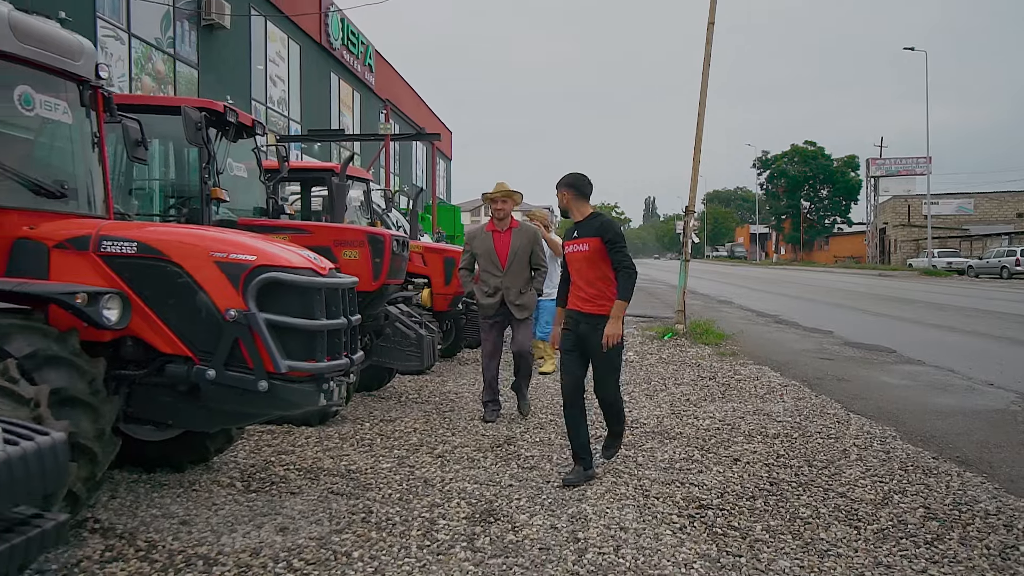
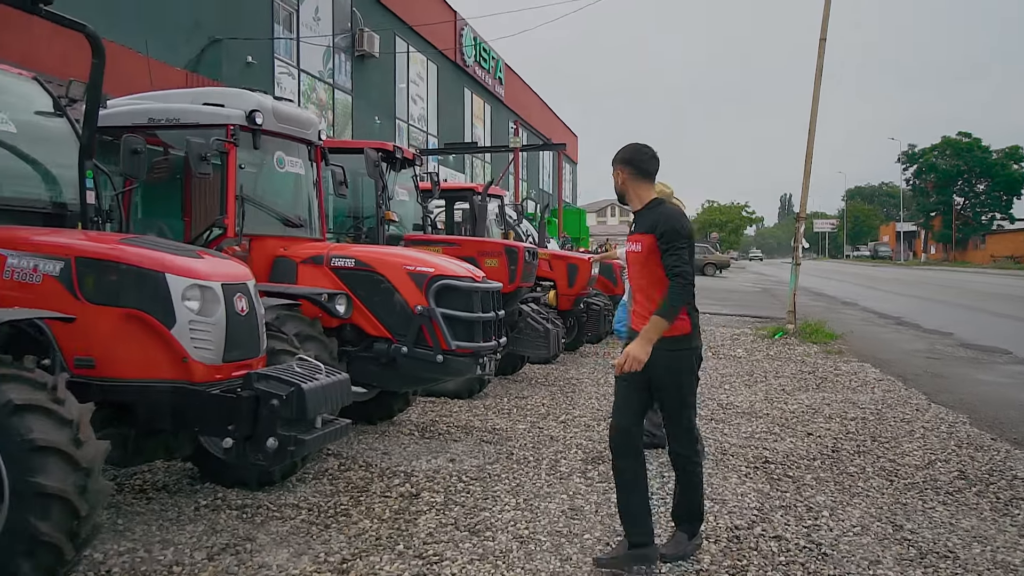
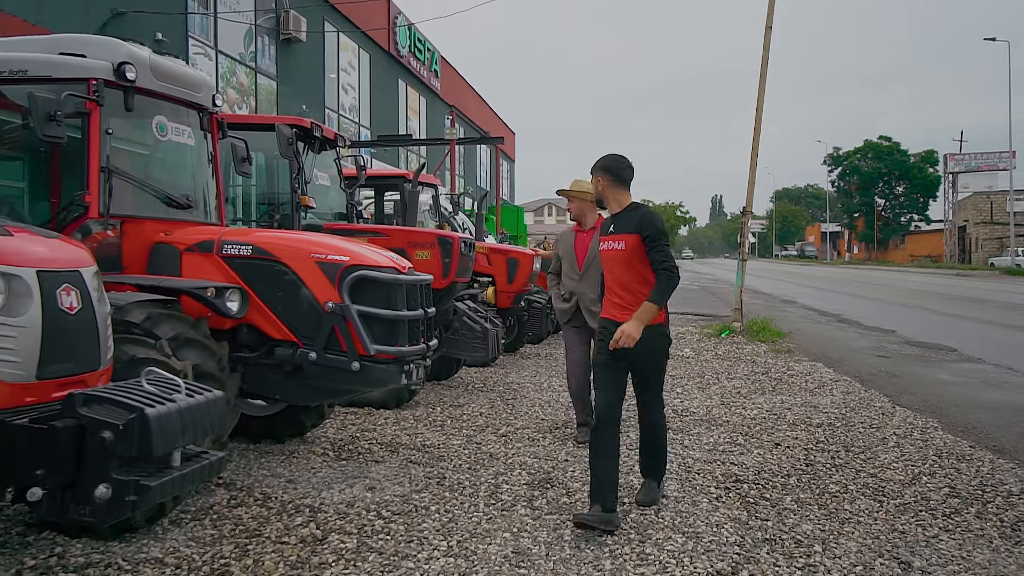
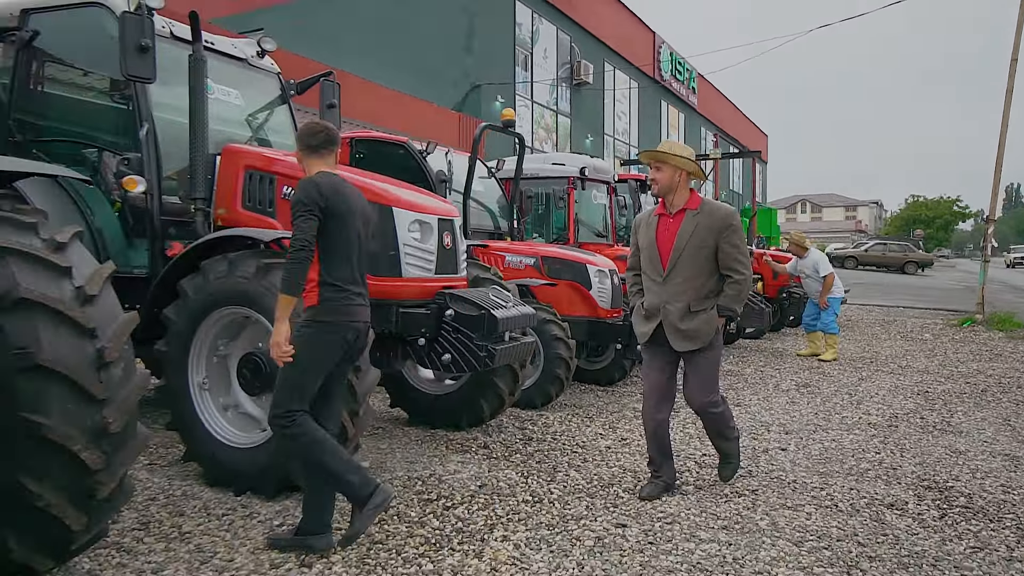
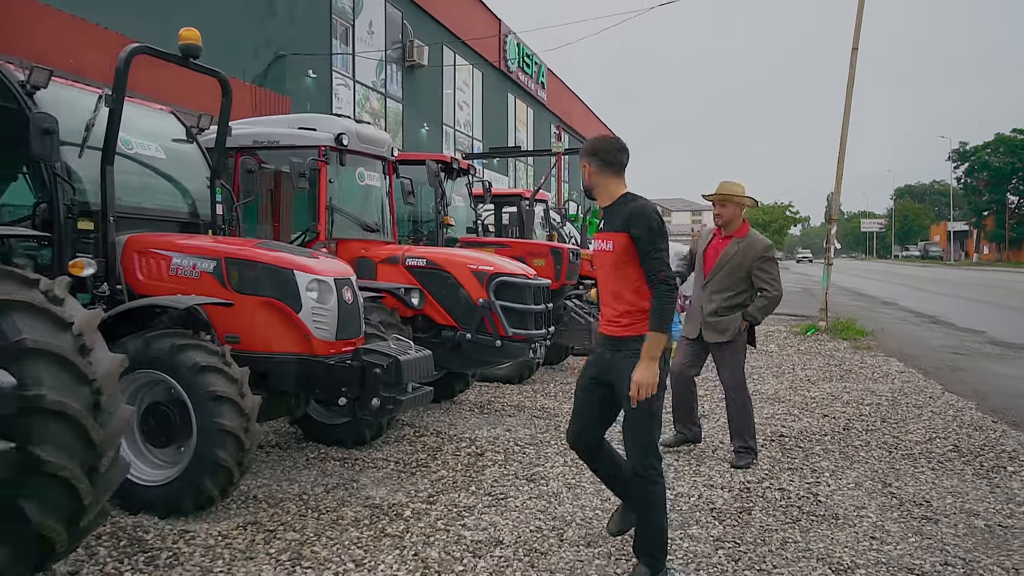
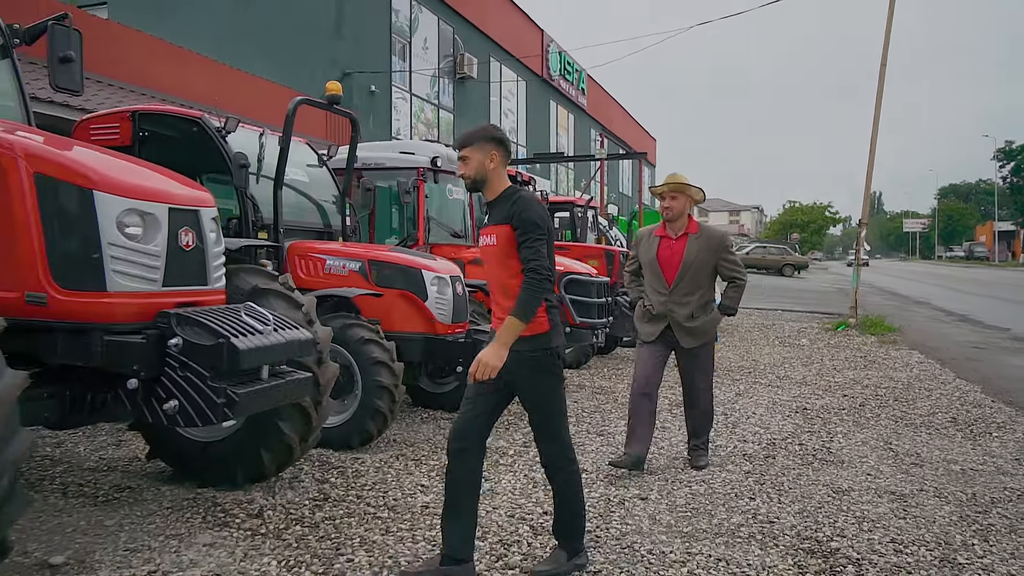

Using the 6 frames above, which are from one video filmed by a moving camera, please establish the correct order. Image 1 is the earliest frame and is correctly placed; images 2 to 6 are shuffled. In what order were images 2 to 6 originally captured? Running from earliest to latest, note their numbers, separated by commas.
3, 2, 5, 6, 4
